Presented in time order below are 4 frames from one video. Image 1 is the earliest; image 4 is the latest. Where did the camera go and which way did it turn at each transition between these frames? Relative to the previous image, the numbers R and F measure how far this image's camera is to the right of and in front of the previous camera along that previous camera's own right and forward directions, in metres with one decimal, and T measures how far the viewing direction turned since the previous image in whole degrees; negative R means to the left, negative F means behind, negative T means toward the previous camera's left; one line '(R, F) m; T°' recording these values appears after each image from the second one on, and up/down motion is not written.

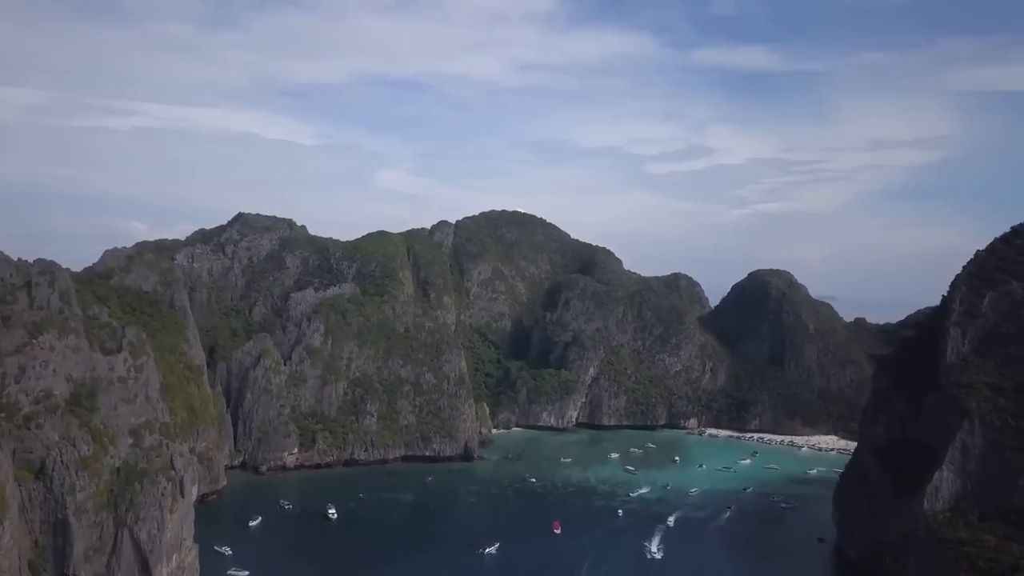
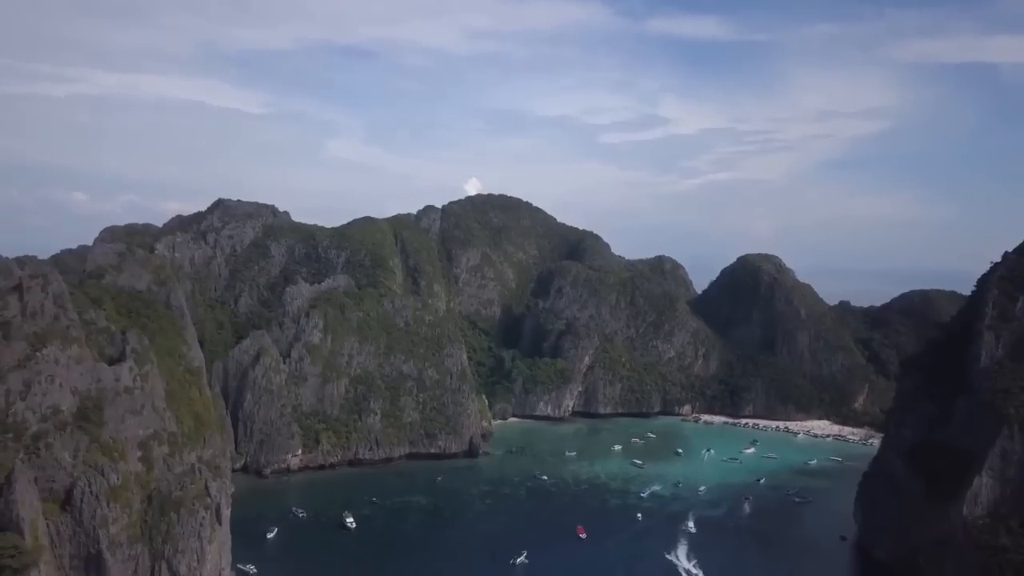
(-4.1, +1.5) m; +3°
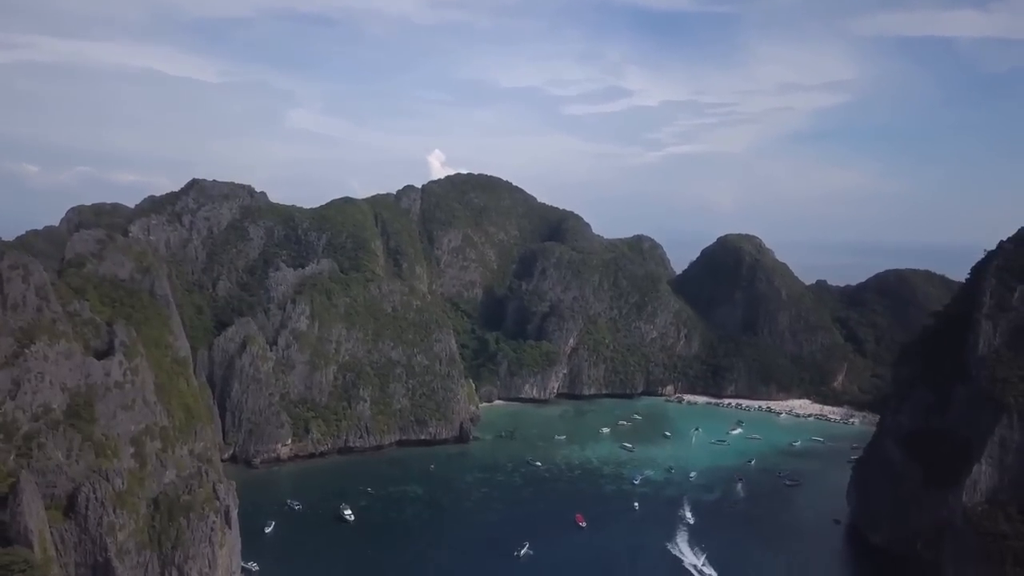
(-2.2, +0.6) m; +3°
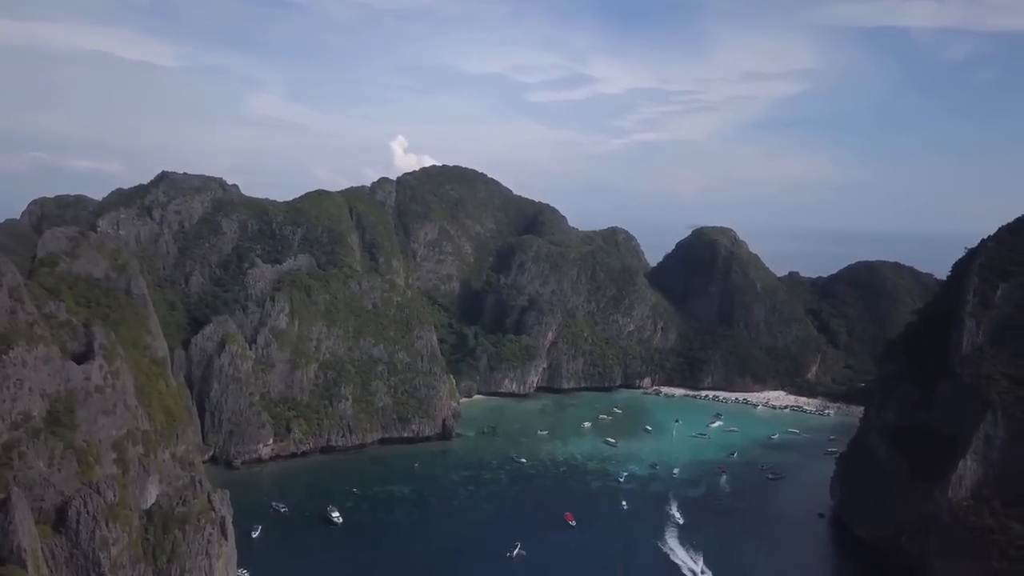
(-1.5, +0.4) m; +2°
